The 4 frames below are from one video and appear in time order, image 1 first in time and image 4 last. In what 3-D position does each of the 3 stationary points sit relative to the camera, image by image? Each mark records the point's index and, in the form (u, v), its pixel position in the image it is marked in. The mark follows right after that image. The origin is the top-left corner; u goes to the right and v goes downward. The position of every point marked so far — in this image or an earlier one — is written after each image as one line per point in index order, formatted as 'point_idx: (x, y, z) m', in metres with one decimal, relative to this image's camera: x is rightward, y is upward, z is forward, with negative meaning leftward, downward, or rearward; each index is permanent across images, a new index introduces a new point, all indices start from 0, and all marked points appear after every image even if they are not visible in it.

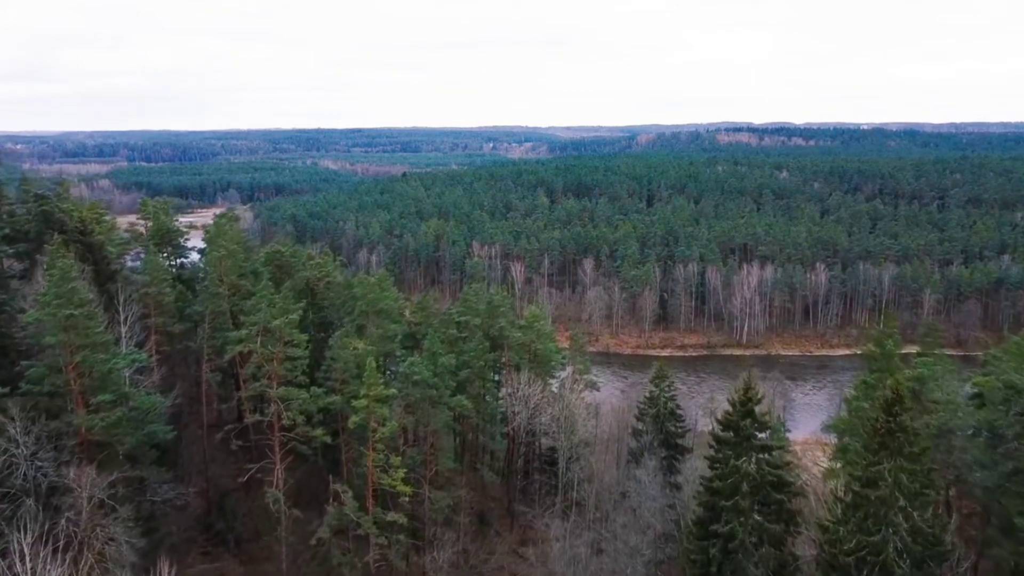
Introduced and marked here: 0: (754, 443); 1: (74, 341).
0: (+5.9, -3.8, +18.4) m
1: (-10.3, -1.2, +17.9) m
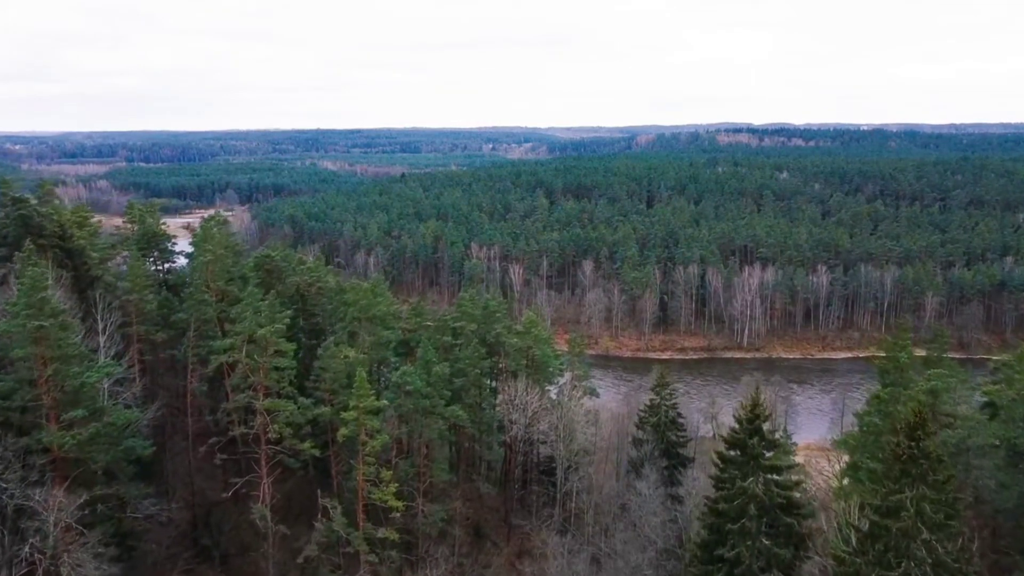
0: (+5.8, -4.0, +17.5) m
1: (-10.4, -1.4, +17.1) m
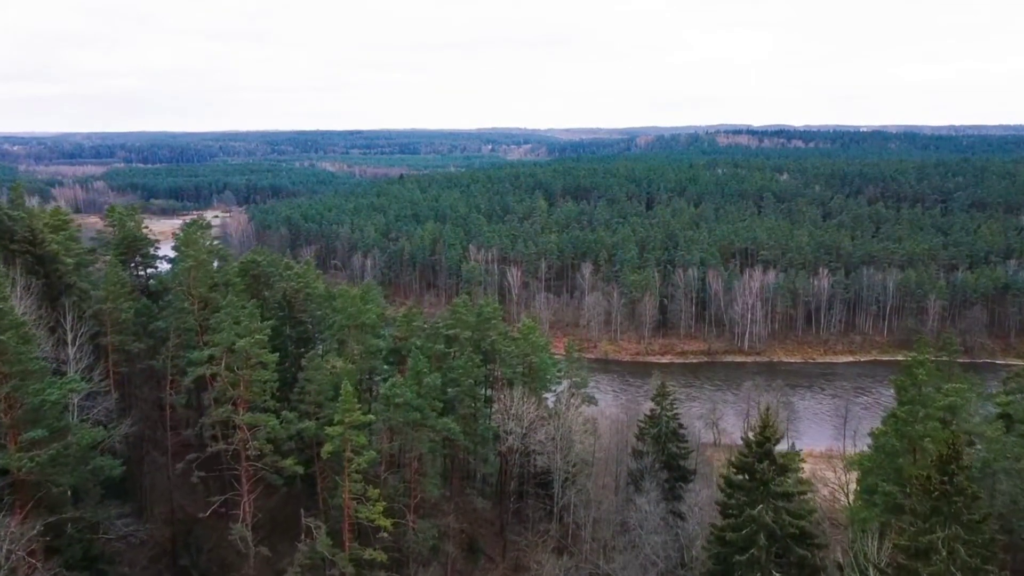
0: (+5.6, -4.3, +16.4) m
1: (-10.6, -1.7, +15.9) m
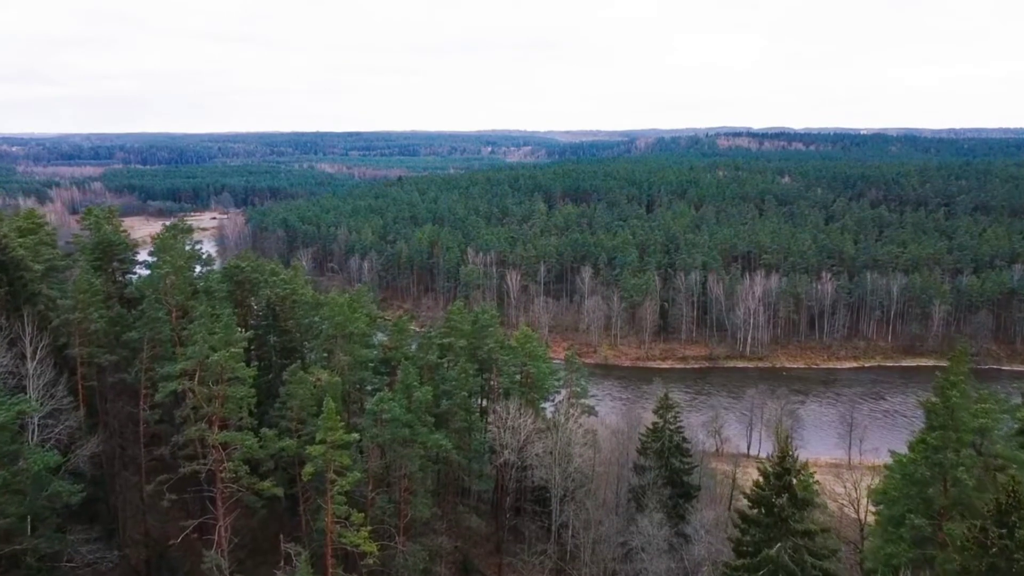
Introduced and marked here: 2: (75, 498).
0: (+5.5, -4.5, +15.0) m
1: (-10.7, -1.9, +14.5) m
2: (-9.7, -4.7, +17.1) m
